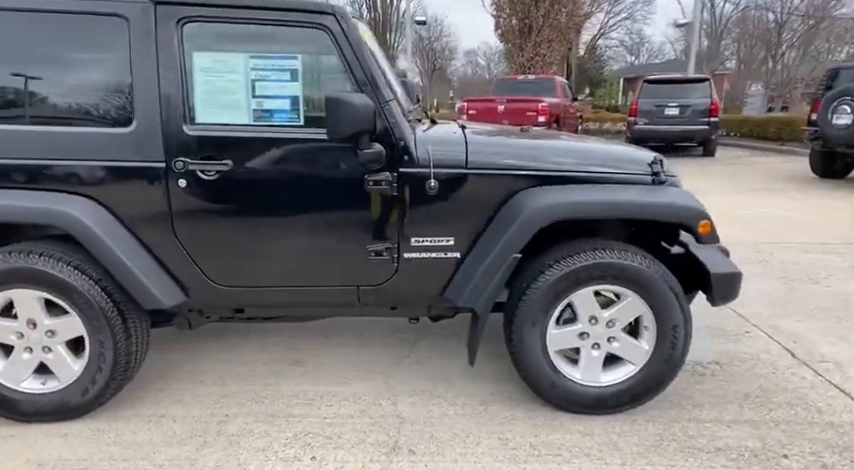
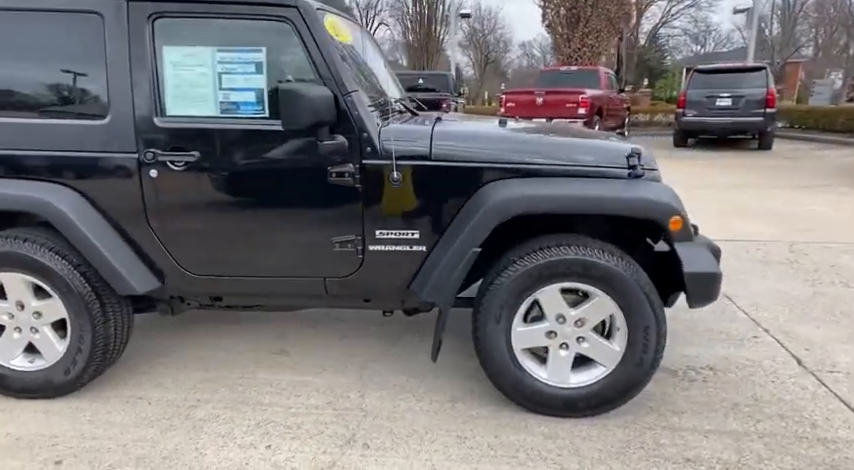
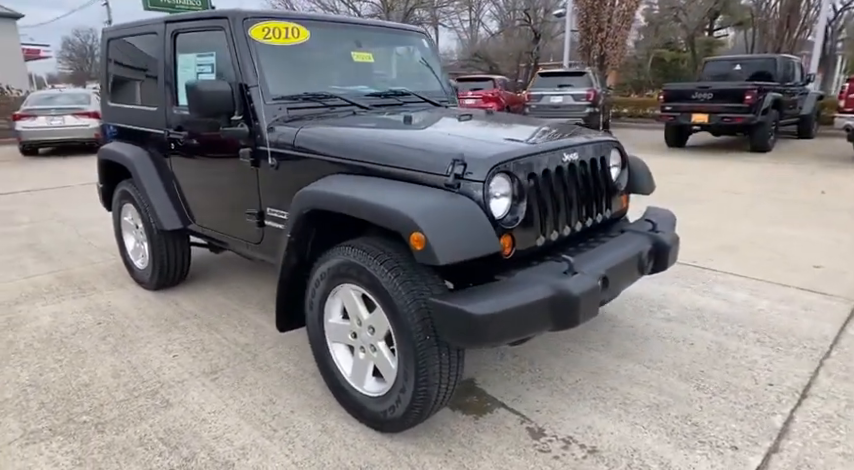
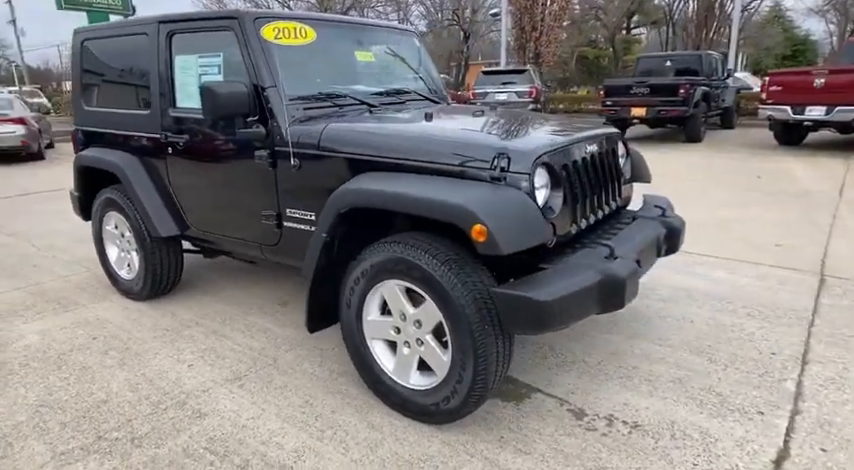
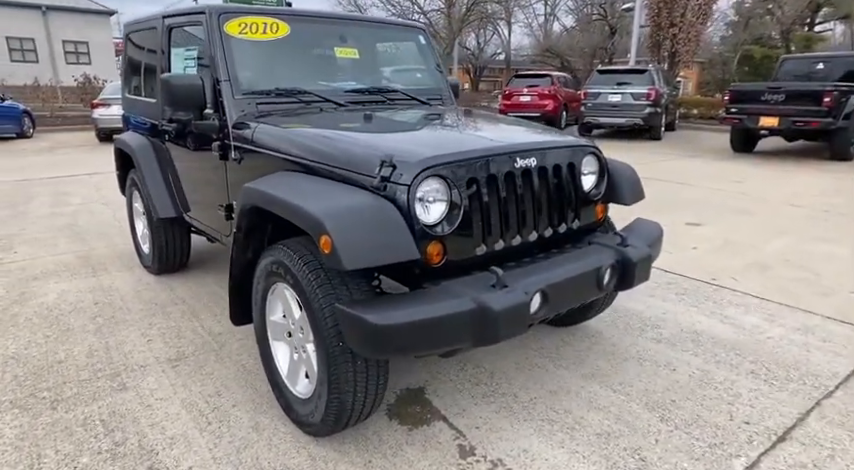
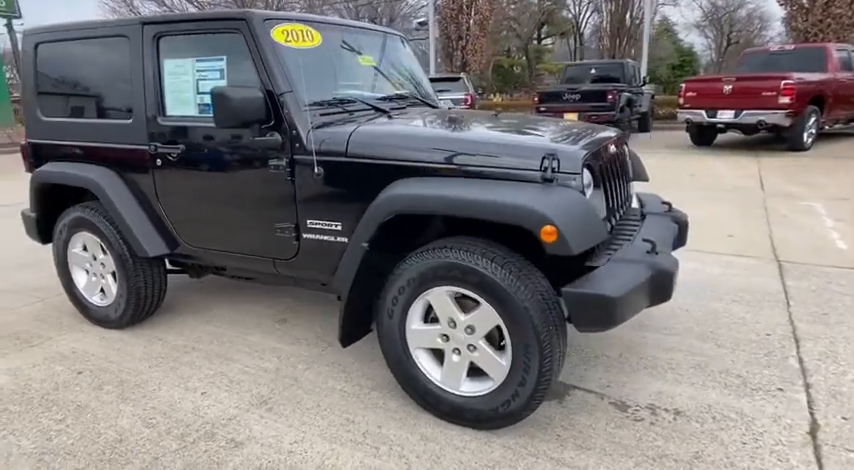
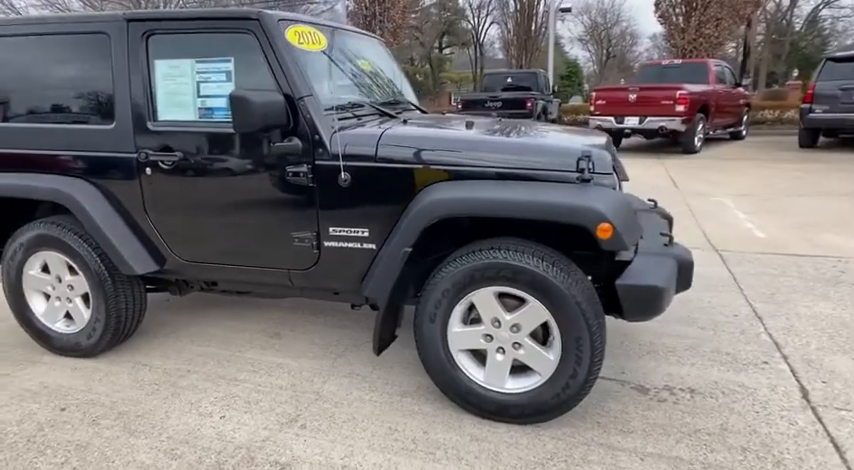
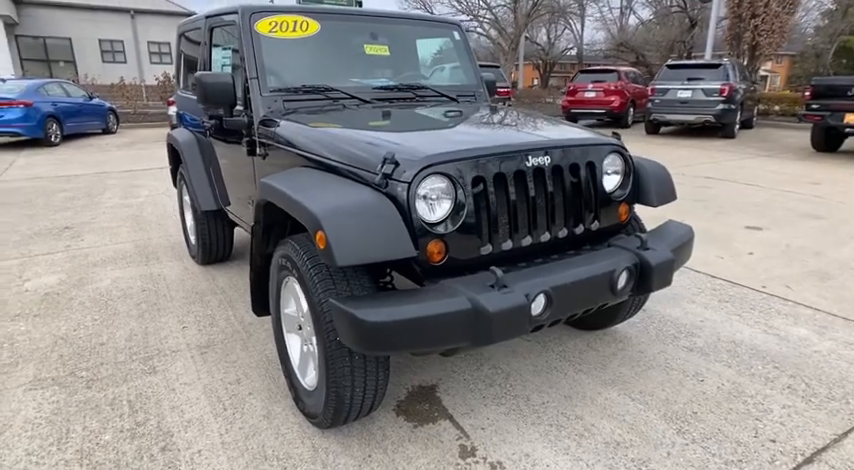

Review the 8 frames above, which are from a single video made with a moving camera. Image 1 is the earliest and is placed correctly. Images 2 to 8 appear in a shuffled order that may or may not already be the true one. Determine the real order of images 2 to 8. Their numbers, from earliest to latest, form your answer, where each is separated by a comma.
2, 7, 6, 4, 3, 5, 8
